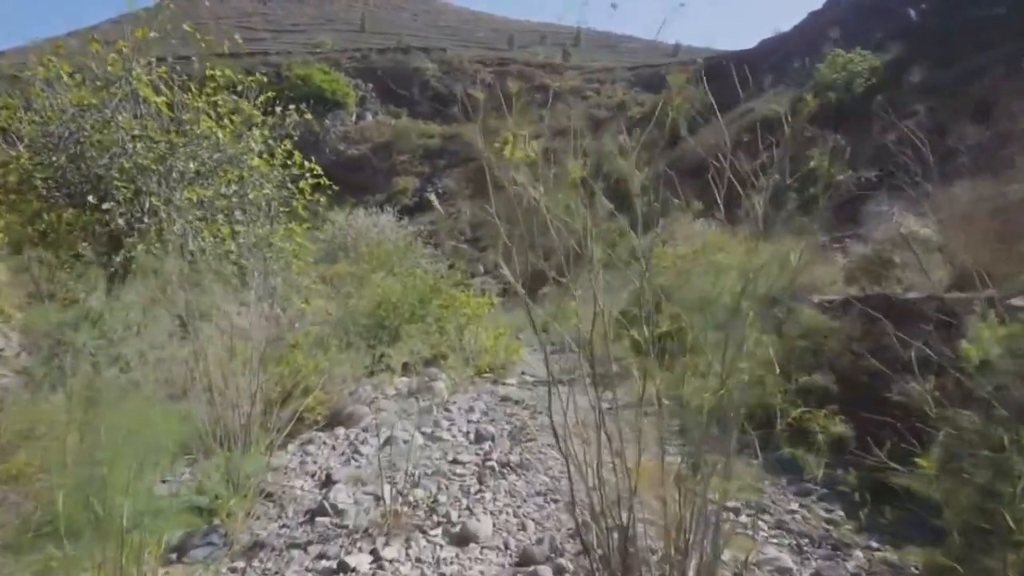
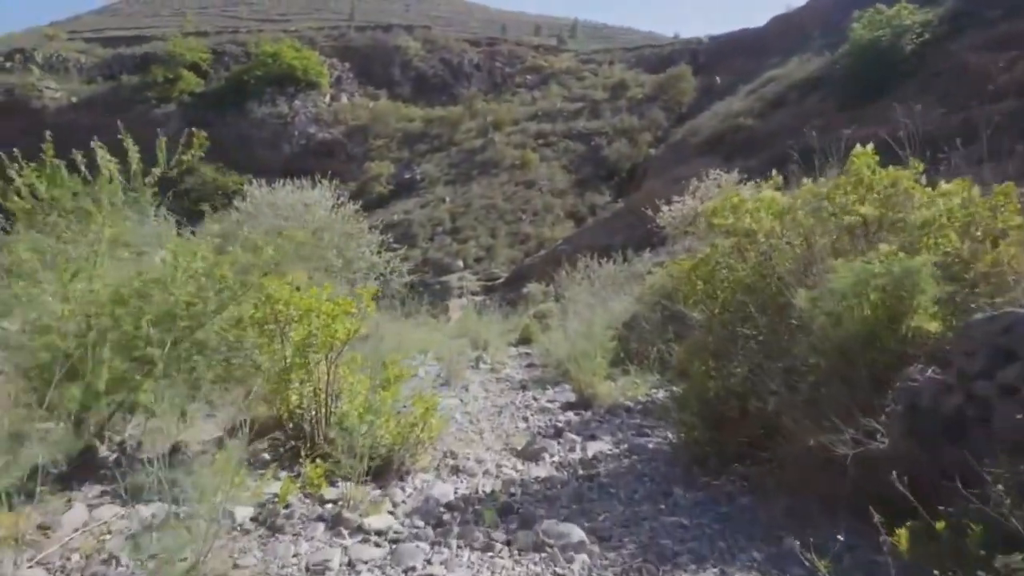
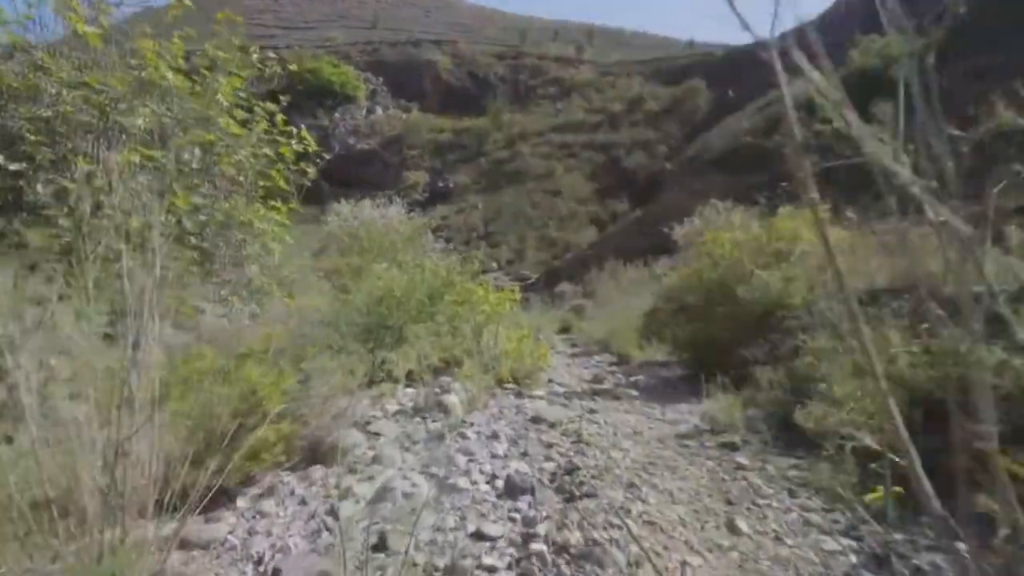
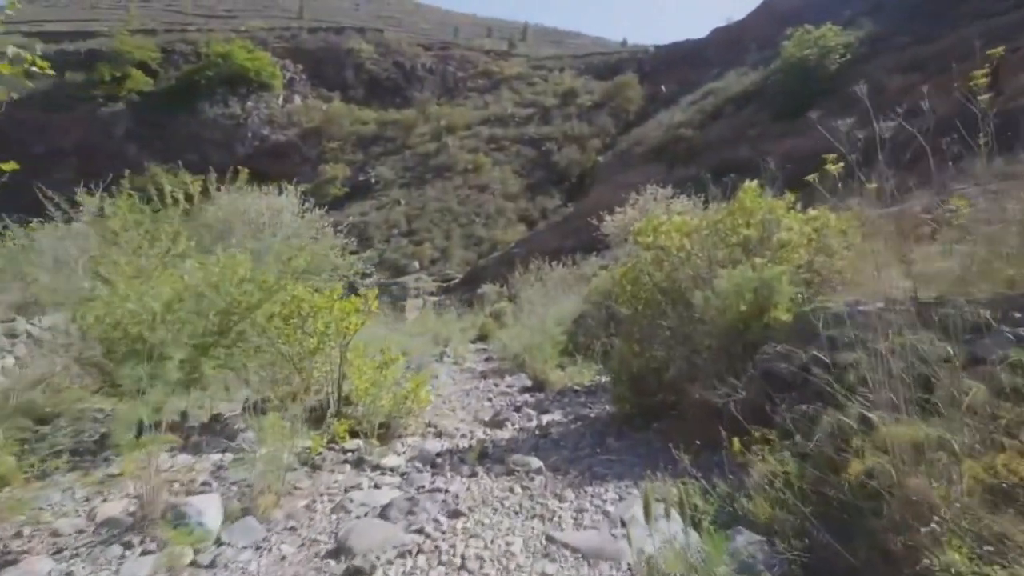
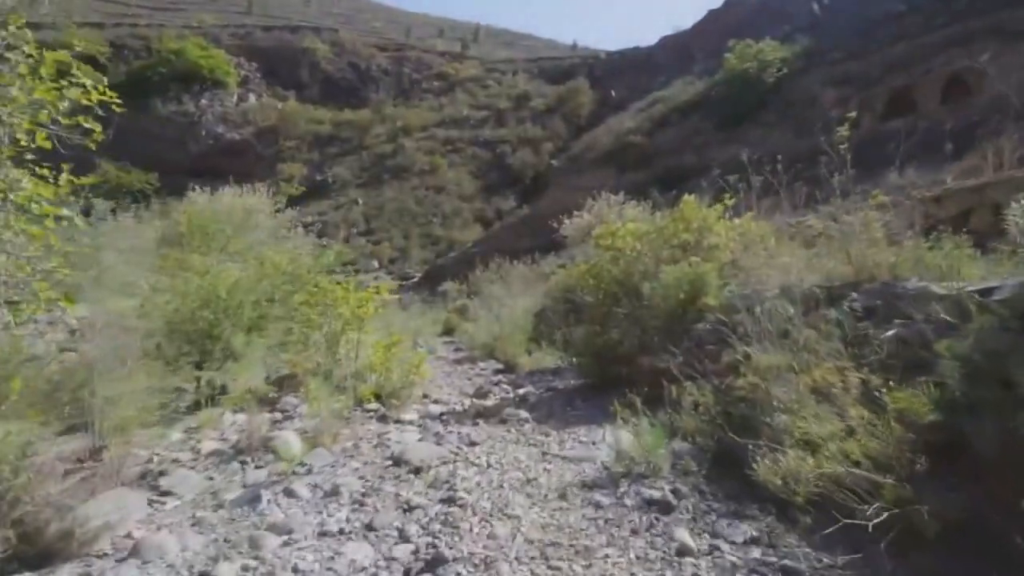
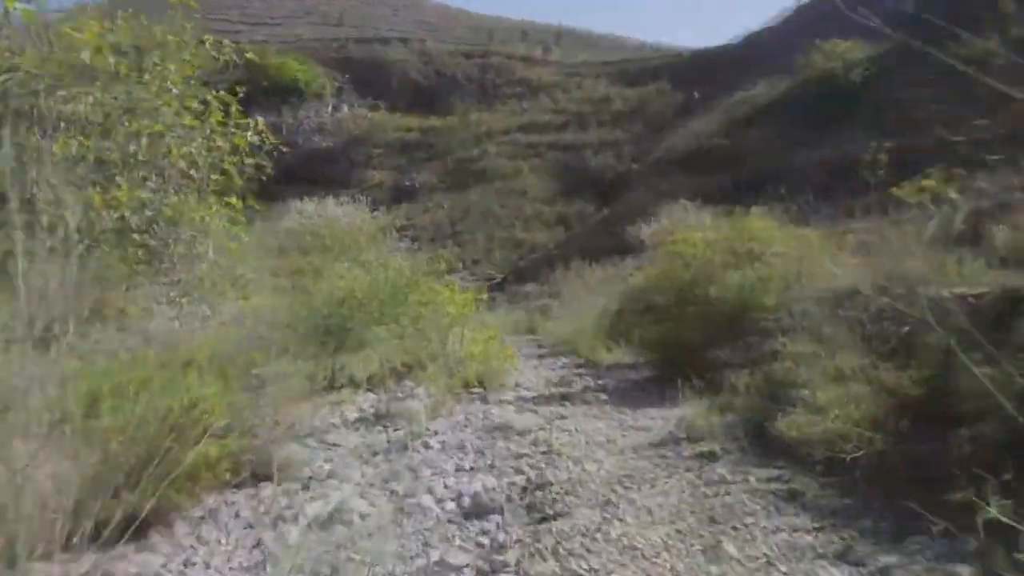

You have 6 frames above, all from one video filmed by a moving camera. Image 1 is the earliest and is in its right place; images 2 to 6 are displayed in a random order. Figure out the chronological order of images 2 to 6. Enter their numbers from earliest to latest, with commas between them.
3, 6, 5, 4, 2
